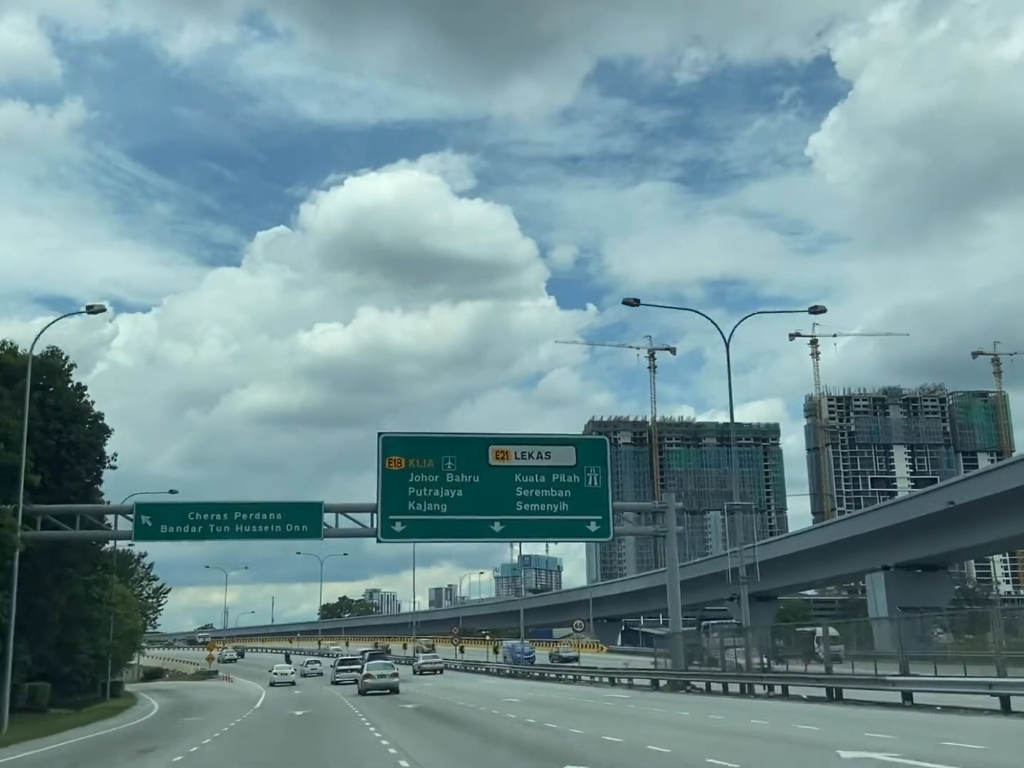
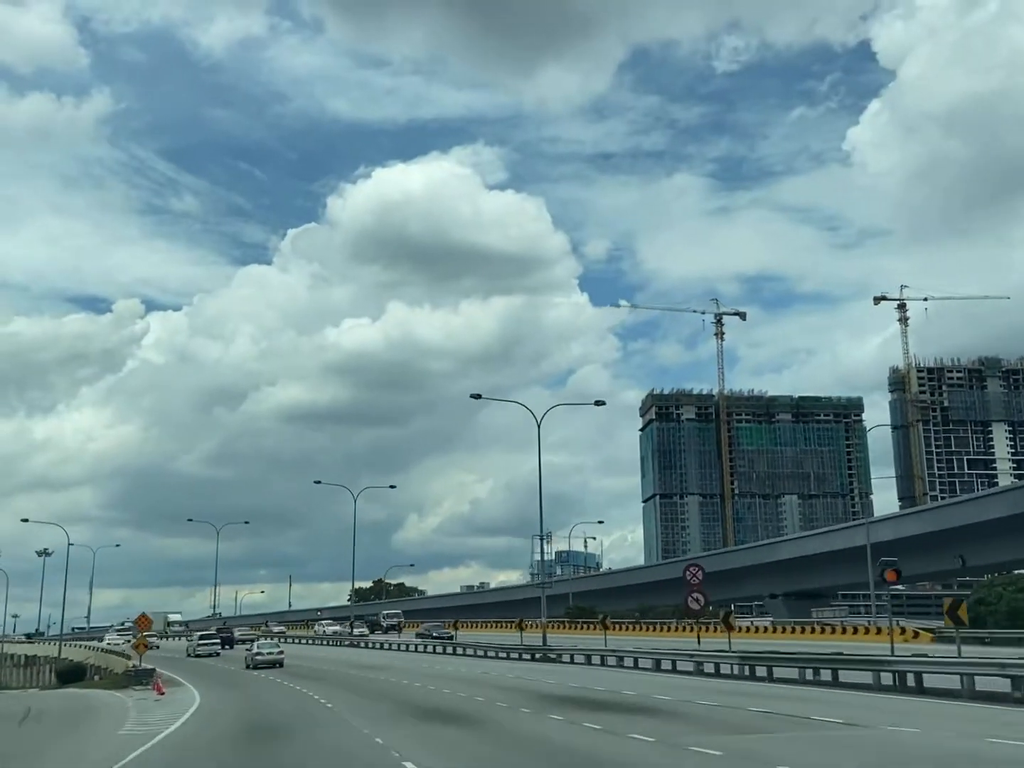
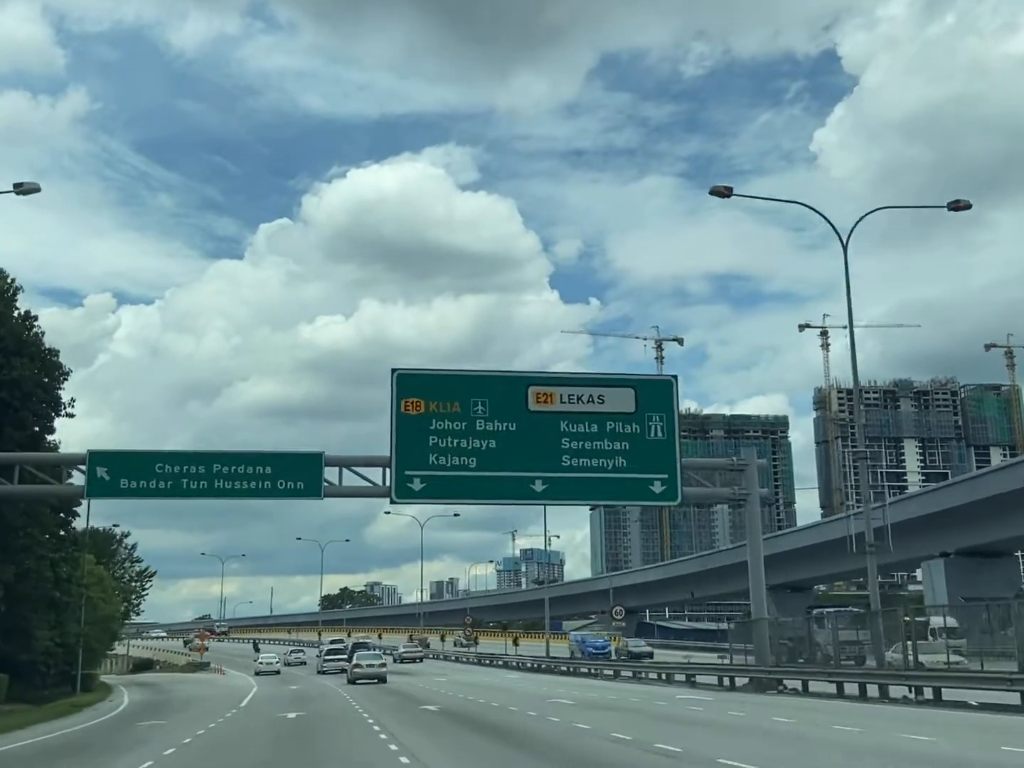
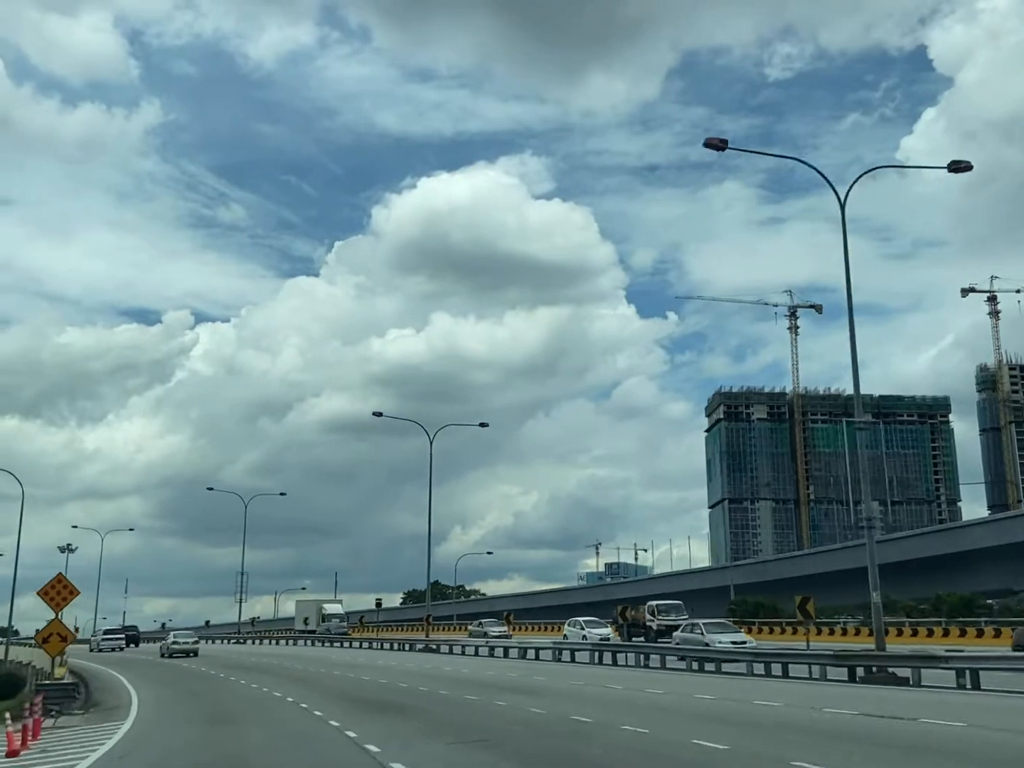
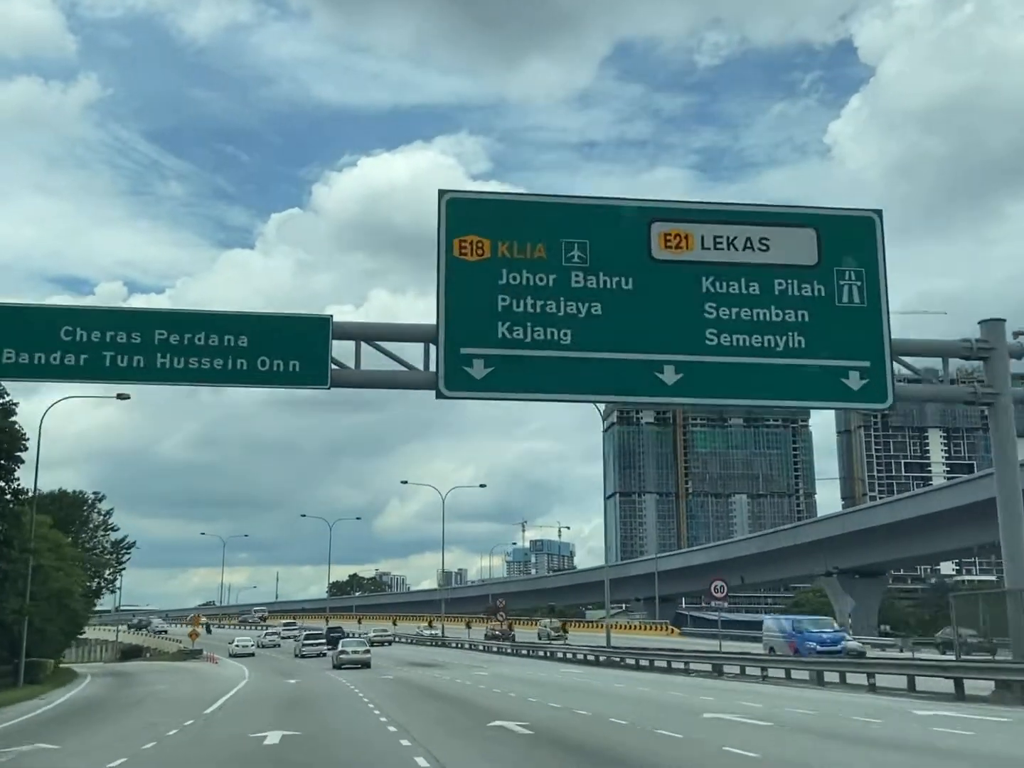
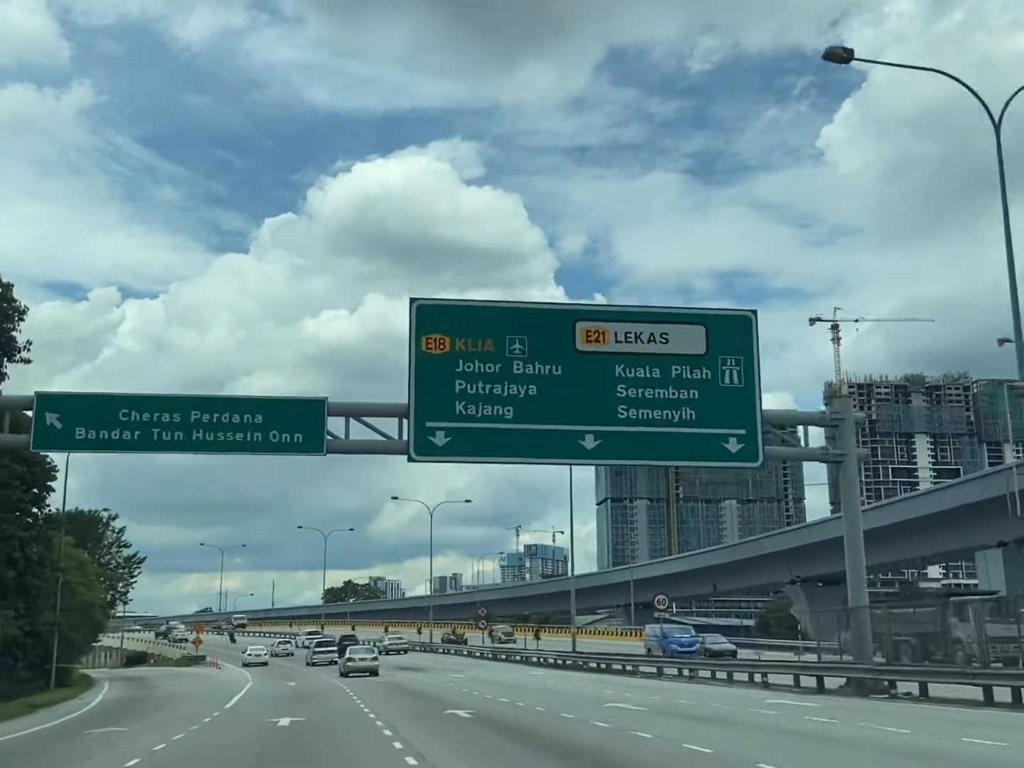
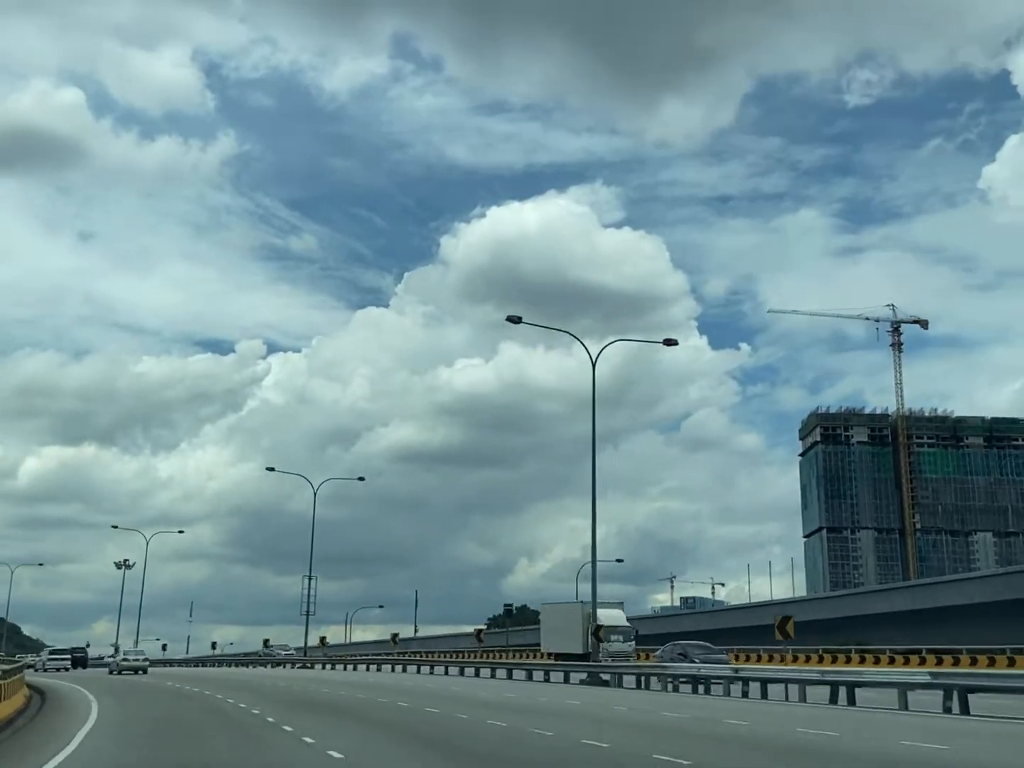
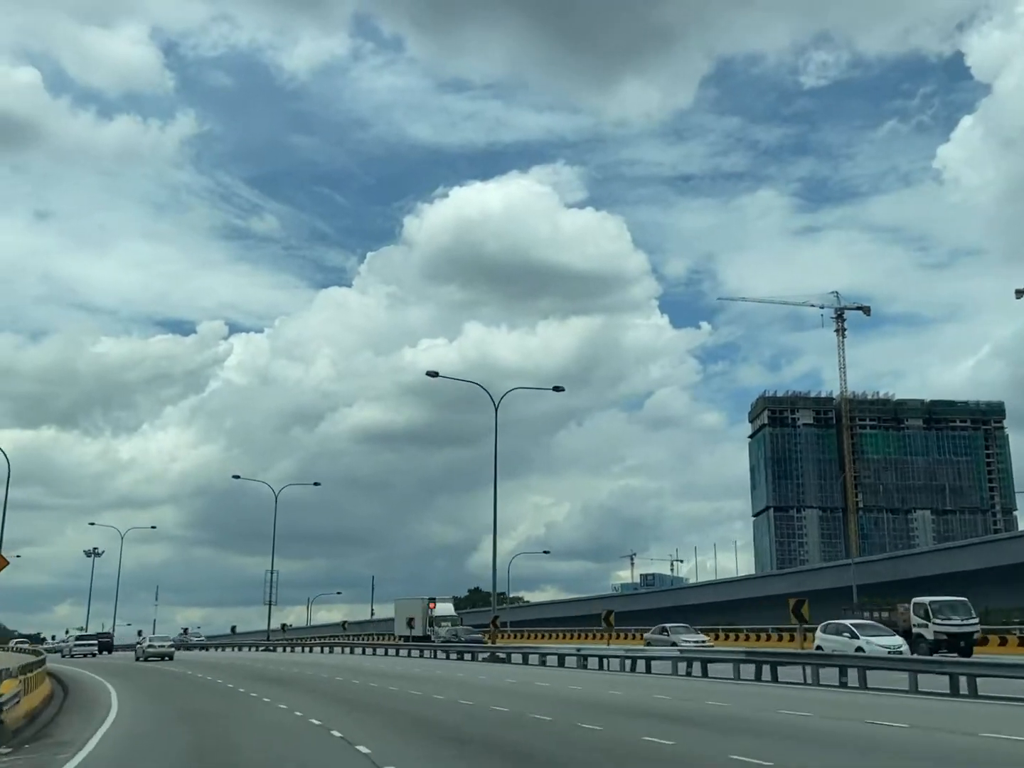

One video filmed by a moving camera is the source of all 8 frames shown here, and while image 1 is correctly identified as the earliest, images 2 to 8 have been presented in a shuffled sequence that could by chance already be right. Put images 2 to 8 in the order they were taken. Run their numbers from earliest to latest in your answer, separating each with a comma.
3, 6, 5, 2, 4, 8, 7
